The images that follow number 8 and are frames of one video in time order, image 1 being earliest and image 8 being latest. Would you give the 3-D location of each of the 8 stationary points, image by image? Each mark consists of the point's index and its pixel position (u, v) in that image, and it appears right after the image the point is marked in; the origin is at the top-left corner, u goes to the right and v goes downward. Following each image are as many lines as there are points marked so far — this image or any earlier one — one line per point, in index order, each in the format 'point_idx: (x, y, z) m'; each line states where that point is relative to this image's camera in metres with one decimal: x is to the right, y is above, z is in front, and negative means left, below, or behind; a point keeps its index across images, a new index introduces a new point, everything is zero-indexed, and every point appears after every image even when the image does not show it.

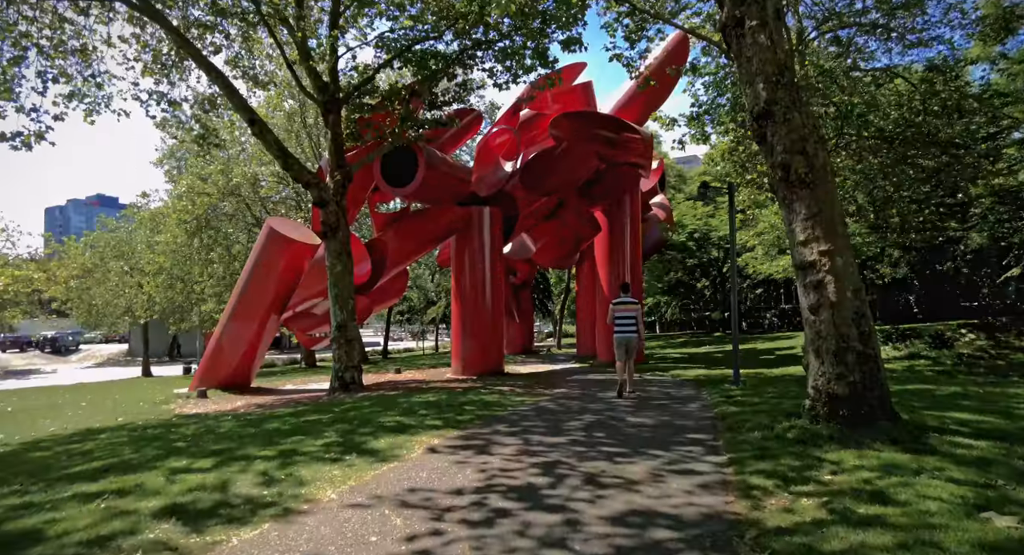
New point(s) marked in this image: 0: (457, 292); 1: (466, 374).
0: (-1.3, -0.4, +16.1) m
1: (-1.1, -2.3, +15.9) m
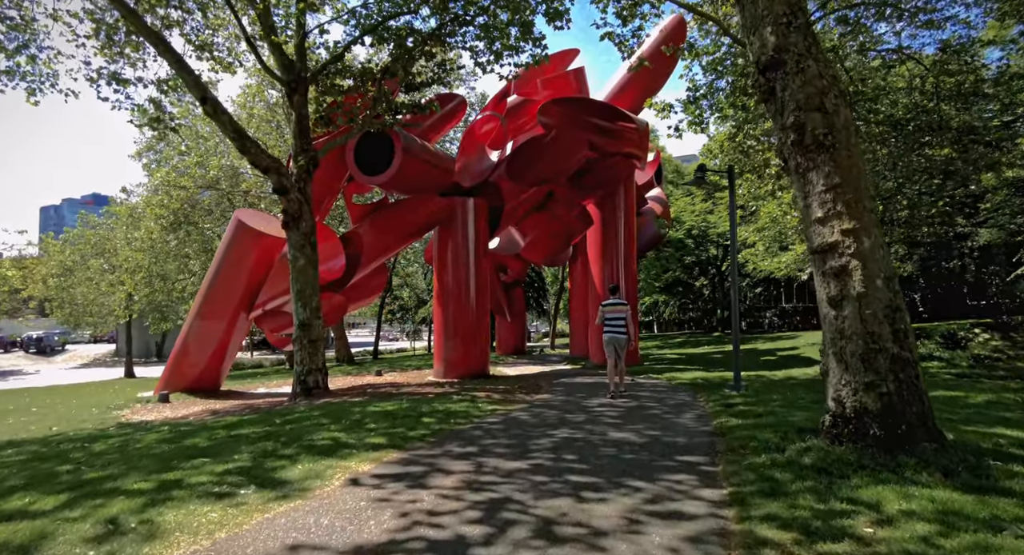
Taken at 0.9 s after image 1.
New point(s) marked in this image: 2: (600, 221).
0: (-1.6, -0.3, +15.1) m
1: (-1.4, -2.2, +14.9) m
2: (+2.3, +1.5, +17.7) m
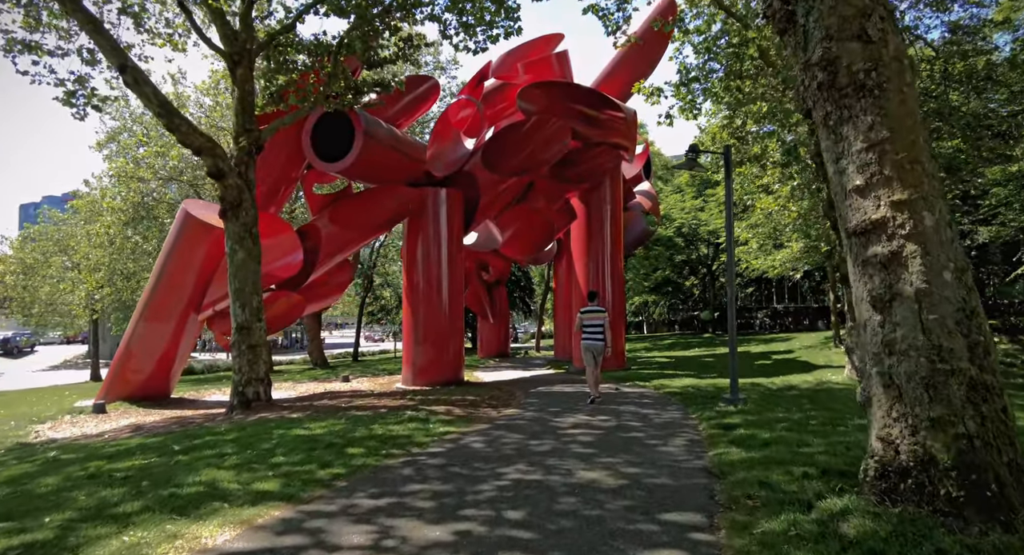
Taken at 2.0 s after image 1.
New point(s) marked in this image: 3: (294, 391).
0: (-2.1, -0.2, +13.9) m
1: (-1.9, -2.2, +13.7) m
2: (+1.8, +1.5, +16.5) m
3: (-4.9, -2.6, +15.1) m
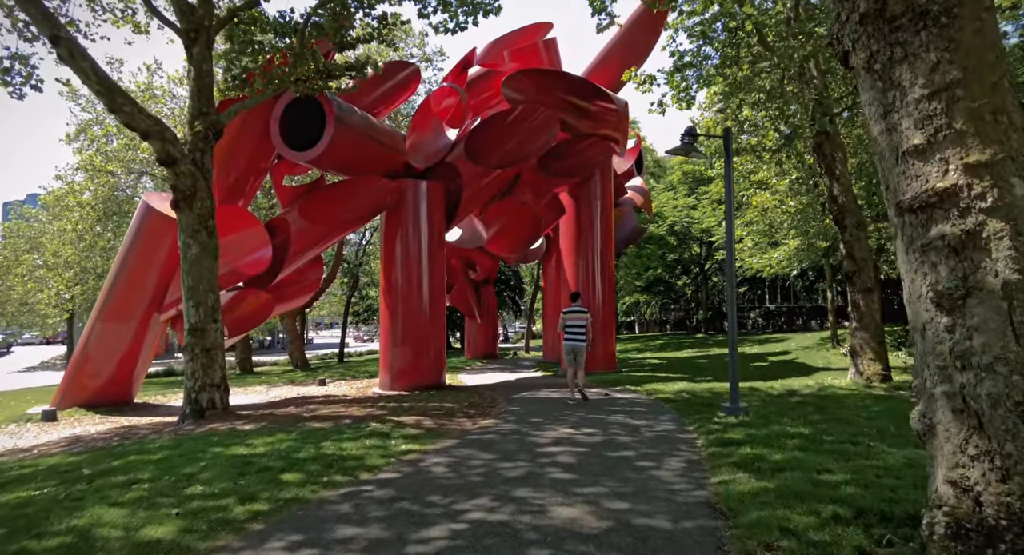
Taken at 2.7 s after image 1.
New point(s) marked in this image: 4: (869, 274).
0: (-2.4, -0.2, +13.1) m
1: (-2.2, -2.2, +12.9) m
2: (+1.4, +1.6, +15.8) m
3: (-5.2, -2.5, +14.3) m
4: (+5.7, +0.1, +10.7) m
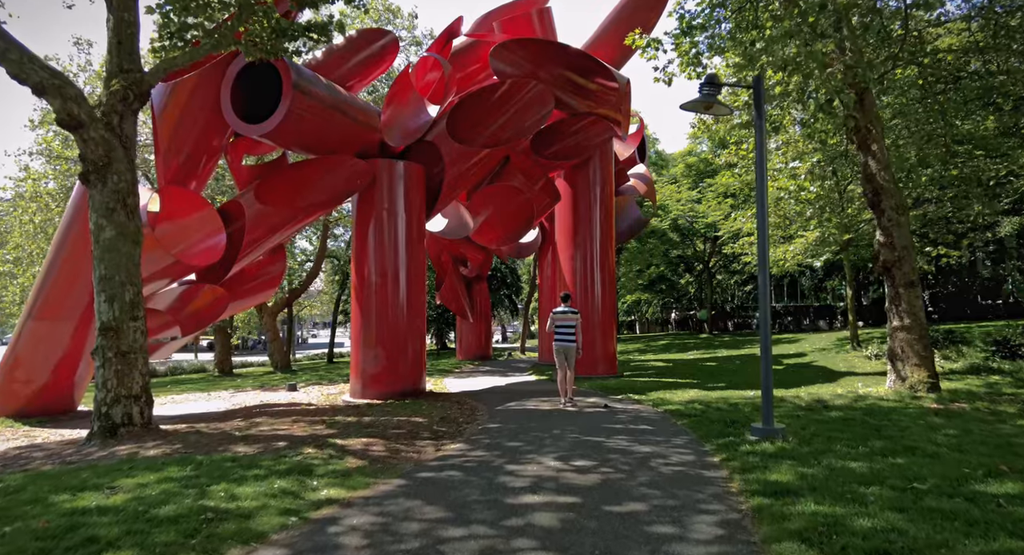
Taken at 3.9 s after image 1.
0: (-2.6, -0.1, +11.6) m
1: (-2.5, -2.0, +11.4) m
2: (+1.2, +1.7, +14.3) m
3: (-5.5, -2.4, +12.8) m
4: (+5.5, +0.2, +9.2) m
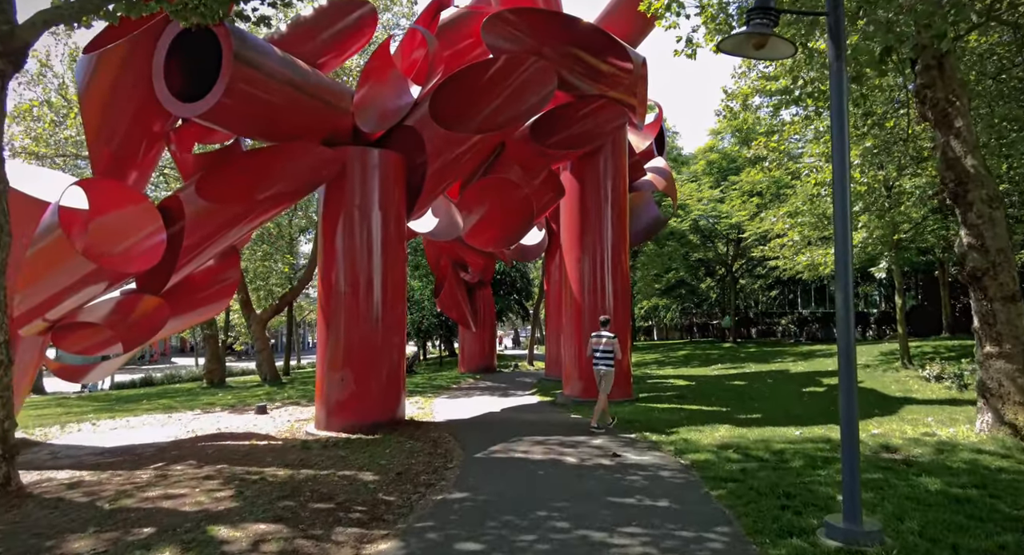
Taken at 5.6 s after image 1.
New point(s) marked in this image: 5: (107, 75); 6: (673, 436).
0: (-2.7, -0.2, +9.8) m
1: (-2.6, -2.2, +9.6) m
2: (+1.2, +1.5, +12.4) m
3: (-5.5, -2.6, +11.1) m
4: (+5.3, 0.0, +7.2) m
5: (-5.2, +2.6, +8.7) m
6: (+1.9, -1.8, +7.8) m
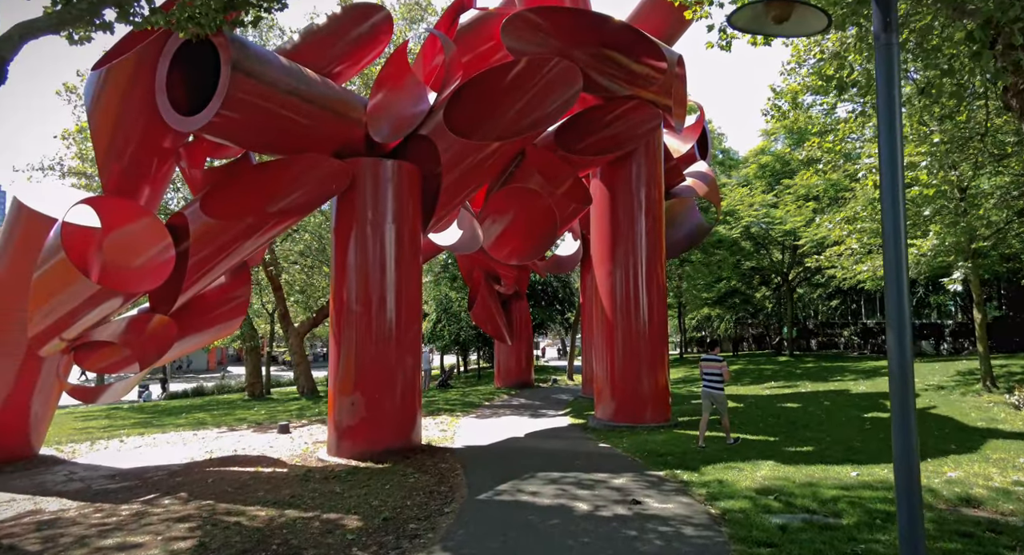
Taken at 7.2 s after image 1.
0: (-2.4, -0.4, +9.3) m
1: (-2.3, -2.4, +9.1) m
2: (+1.7, +1.3, +11.6) m
3: (-5.1, -2.8, +10.8) m
4: (+5.4, -0.1, +6.1) m
5: (-5.0, +2.4, +8.5) m
6: (+2.0, -2.0, +6.9) m
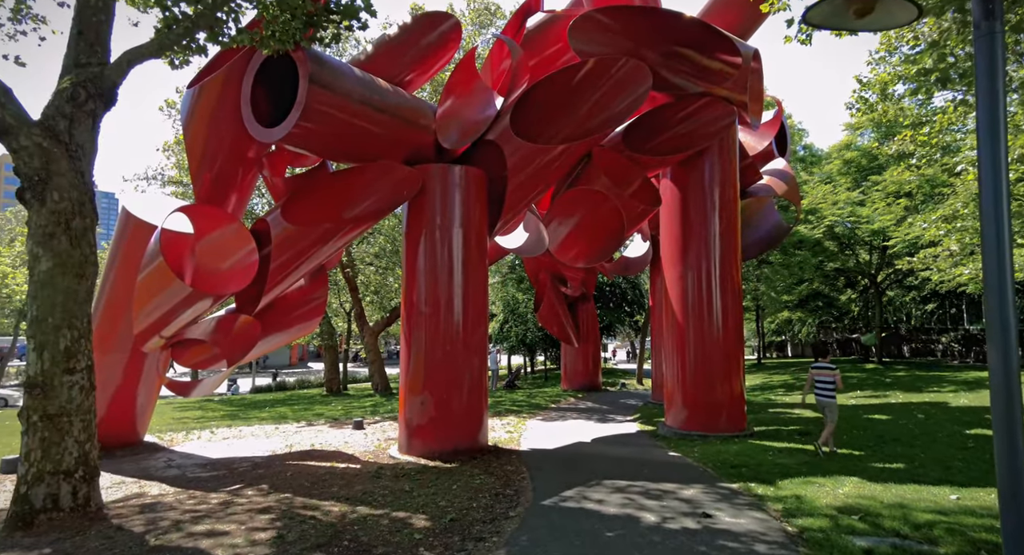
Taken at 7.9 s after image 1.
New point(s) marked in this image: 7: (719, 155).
0: (-1.5, -0.5, +9.6) m
1: (-1.3, -2.5, +9.4) m
2: (+2.9, +1.2, +11.4) m
3: (-4.0, -2.9, +11.3) m
4: (+6.0, -0.2, +5.6) m
5: (-4.2, +2.3, +9.0) m
6: (+2.7, -2.1, +6.7) m
7: (+3.5, +2.0, +11.2) m
